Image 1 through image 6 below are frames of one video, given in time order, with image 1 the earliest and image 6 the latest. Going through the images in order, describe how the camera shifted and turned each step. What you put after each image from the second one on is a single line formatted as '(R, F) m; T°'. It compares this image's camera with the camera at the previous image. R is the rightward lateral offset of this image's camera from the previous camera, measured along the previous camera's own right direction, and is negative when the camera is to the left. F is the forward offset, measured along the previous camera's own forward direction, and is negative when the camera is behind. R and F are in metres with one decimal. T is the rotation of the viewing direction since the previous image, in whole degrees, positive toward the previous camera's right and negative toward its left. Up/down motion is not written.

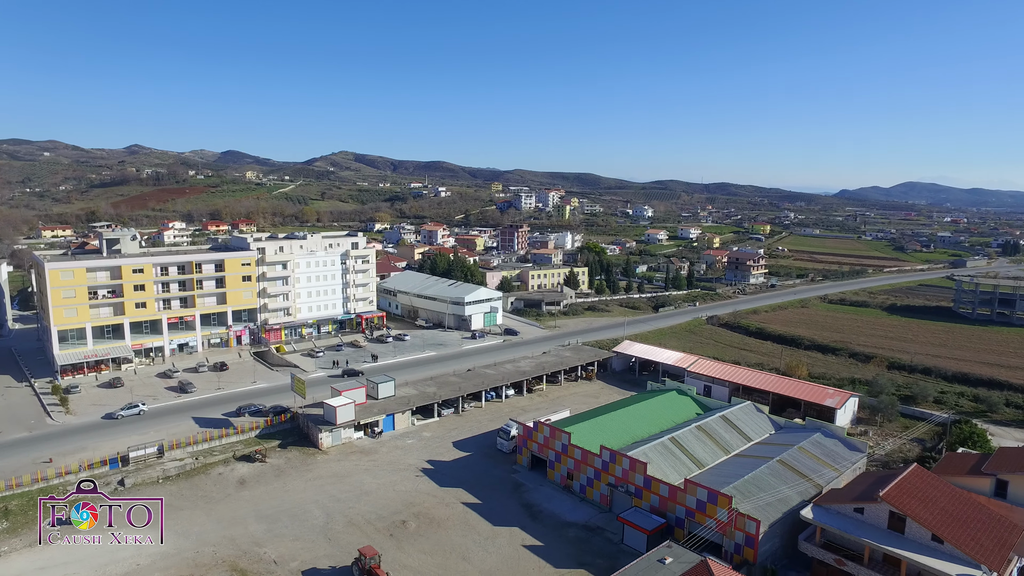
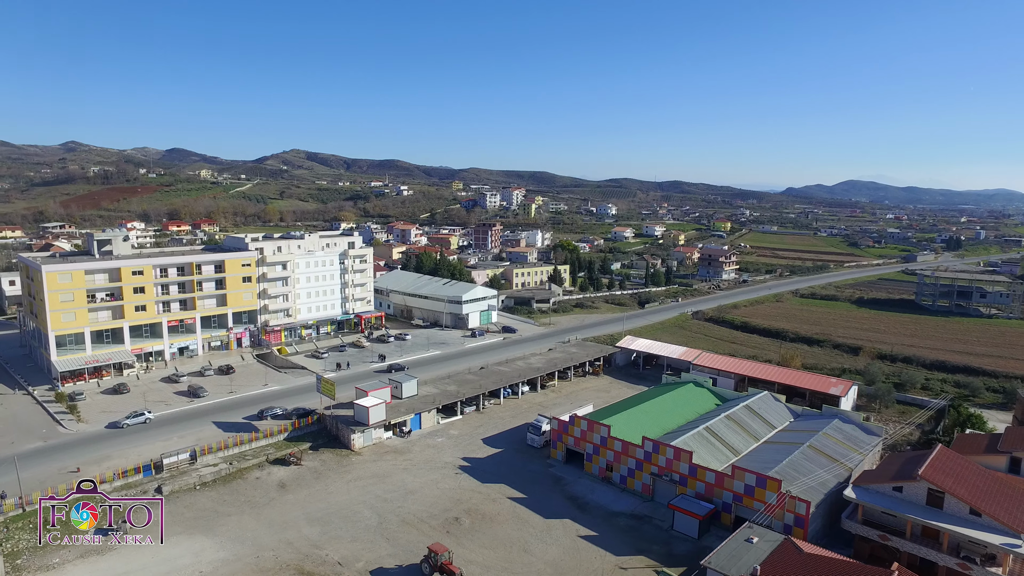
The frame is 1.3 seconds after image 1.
(-3.1, -0.1) m; +4°
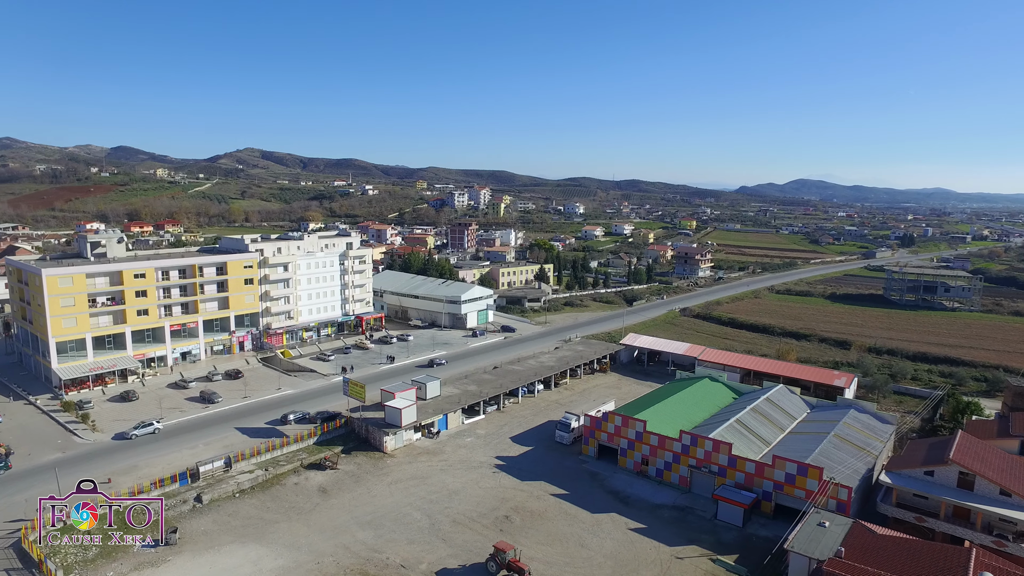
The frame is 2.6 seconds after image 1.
(-2.9, 0.0) m; +4°
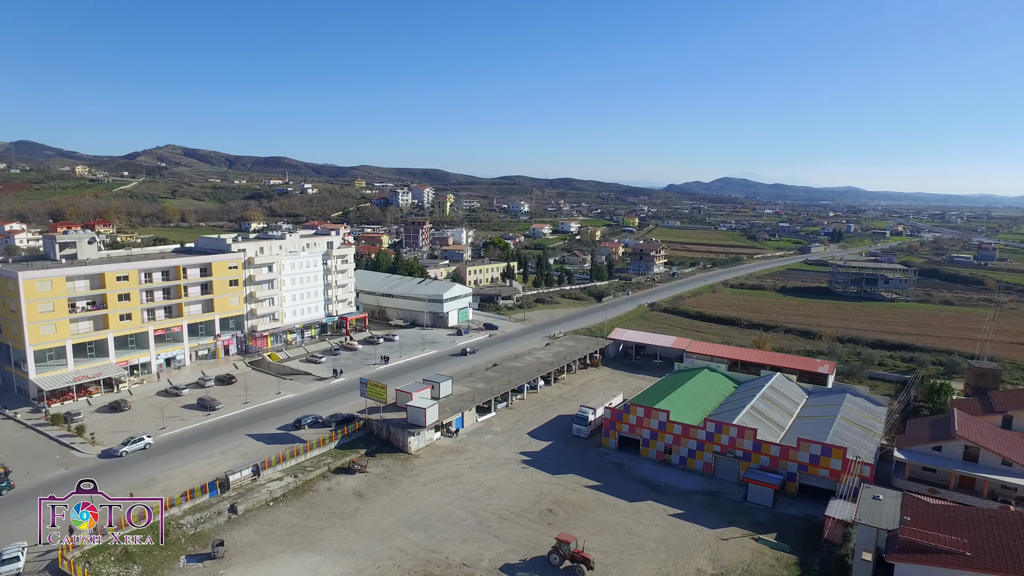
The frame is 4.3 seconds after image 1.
(-3.4, +0.1) m; +6°
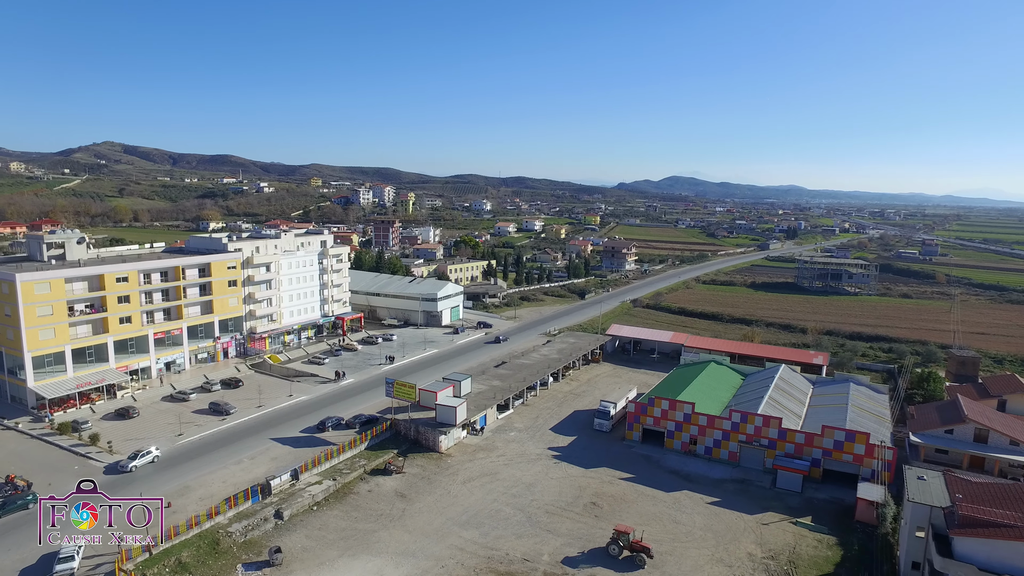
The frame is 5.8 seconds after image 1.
(-2.9, 0.0) m; +4°
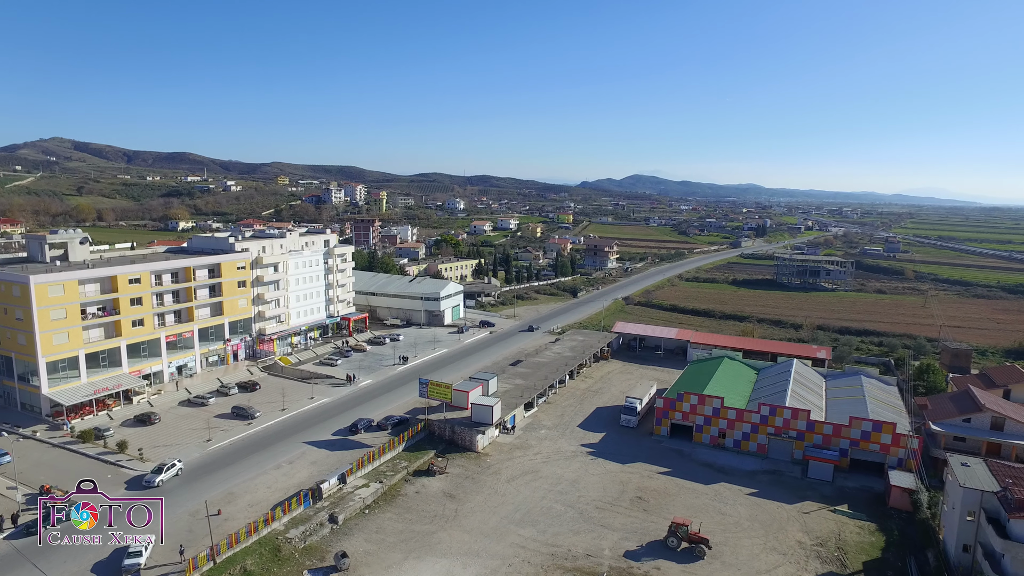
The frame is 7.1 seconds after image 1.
(-2.7, 0.0) m; +3°
